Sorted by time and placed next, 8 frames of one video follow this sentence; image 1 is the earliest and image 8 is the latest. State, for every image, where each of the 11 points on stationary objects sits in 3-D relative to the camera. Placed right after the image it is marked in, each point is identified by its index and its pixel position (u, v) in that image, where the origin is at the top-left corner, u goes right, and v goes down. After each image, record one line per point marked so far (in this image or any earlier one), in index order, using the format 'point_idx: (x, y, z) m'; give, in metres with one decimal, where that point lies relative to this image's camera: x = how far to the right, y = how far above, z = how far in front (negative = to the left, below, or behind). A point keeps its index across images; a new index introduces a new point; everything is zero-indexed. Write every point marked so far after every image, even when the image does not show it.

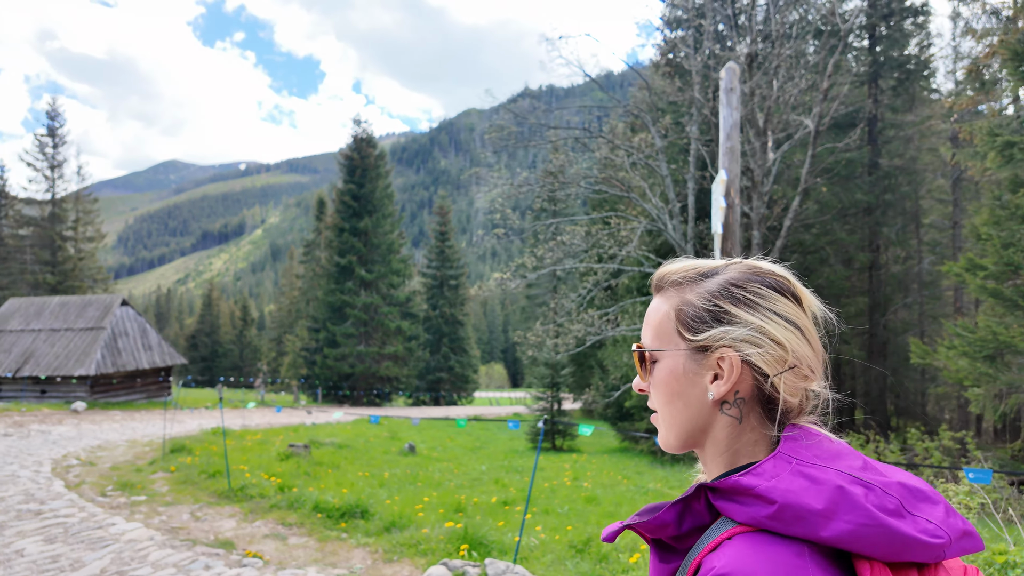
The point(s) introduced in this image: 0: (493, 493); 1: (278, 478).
0: (-0.2, -3.4, +8.9) m
1: (-2.9, -2.5, +6.9) m
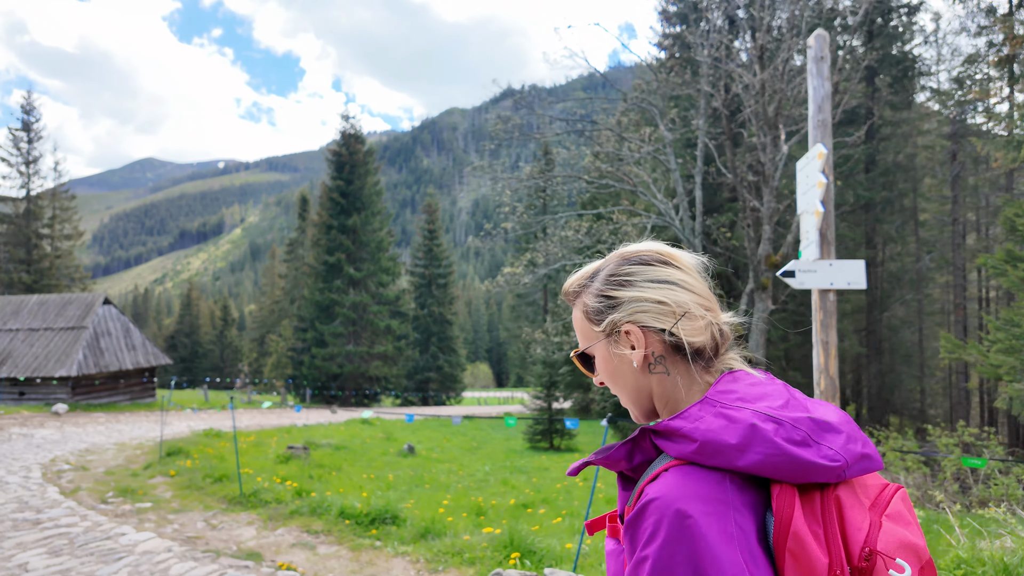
0: (0.0, -3.3, +8.6) m
1: (-2.6, -2.4, +6.6) m
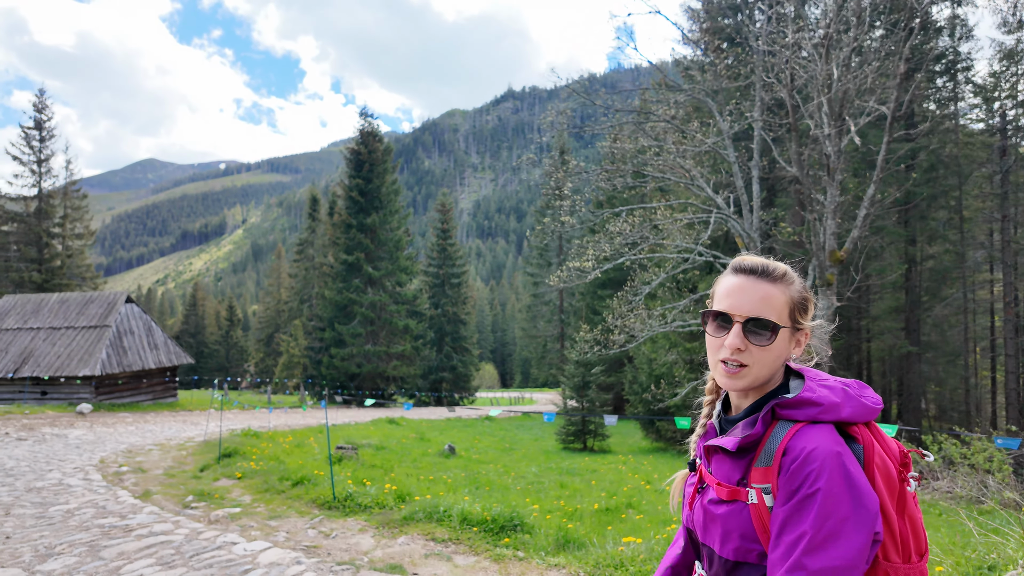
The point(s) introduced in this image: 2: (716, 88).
0: (+1.1, -3.2, +8.3) m
1: (-1.5, -2.3, +6.2) m
2: (+4.6, +4.5, +12.1) m
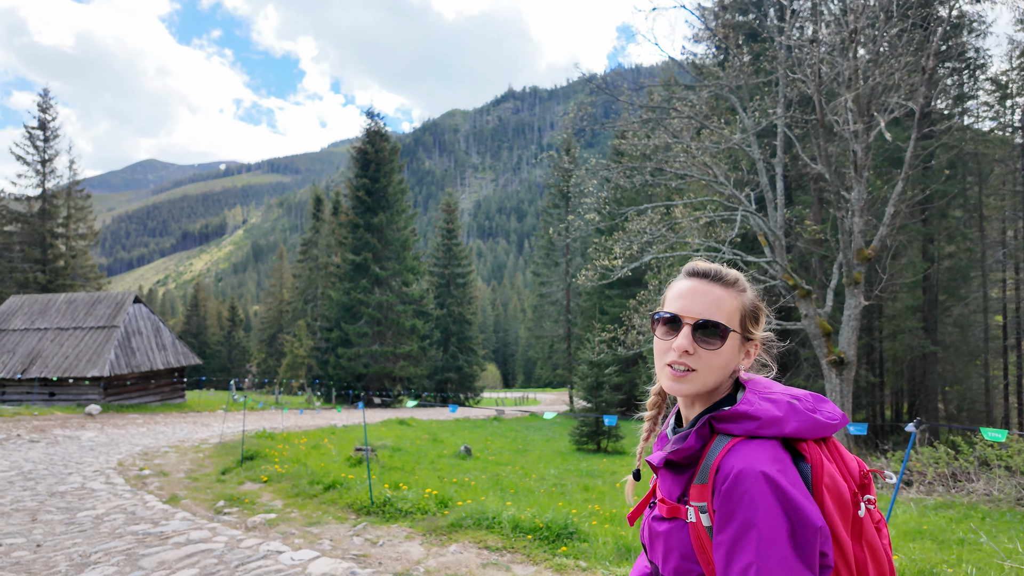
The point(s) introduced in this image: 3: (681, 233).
0: (+1.6, -3.2, +8.1) m
1: (-1.1, -2.3, +6.0) m
2: (+5.0, +4.5, +11.9) m
3: (+3.8, +1.3, +12.3) m
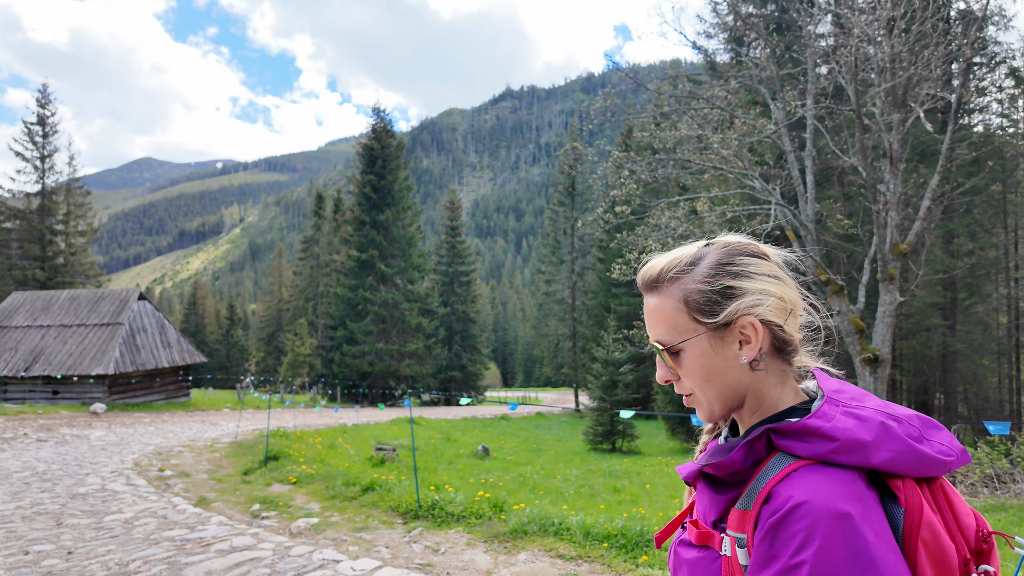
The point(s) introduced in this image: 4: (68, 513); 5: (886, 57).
0: (+2.1, -3.1, +7.8) m
1: (-0.6, -2.2, +5.7) m
2: (+5.5, +4.6, +11.7) m
3: (+4.3, +1.3, +12.0) m
4: (-4.4, -2.2, +5.4) m
5: (+7.0, +4.3, +10.1) m
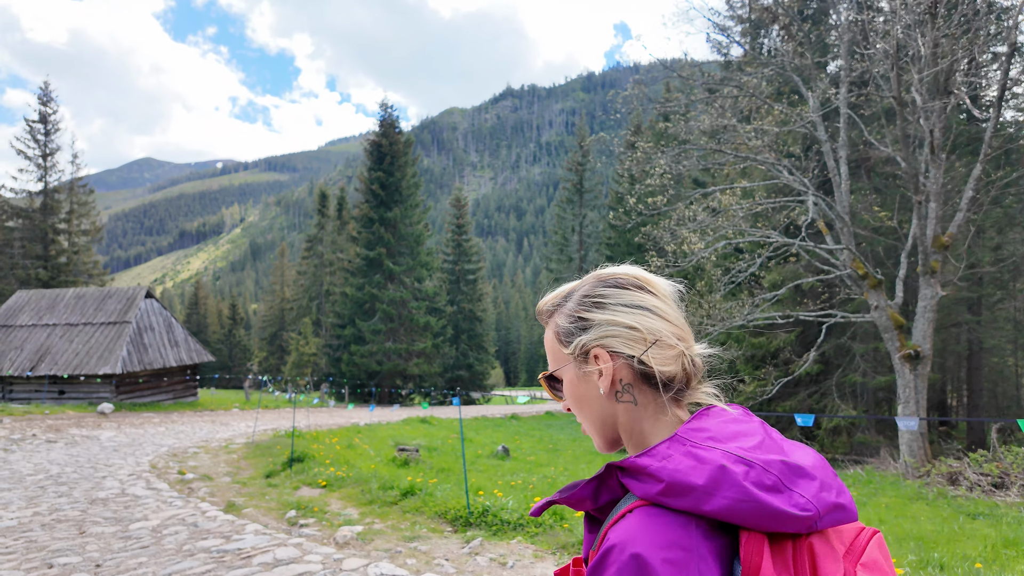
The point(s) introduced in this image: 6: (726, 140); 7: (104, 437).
0: (+2.6, -3.0, +7.4) m
1: (-0.1, -2.1, +5.4) m
2: (+6.0, +4.7, +11.3) m
3: (+4.8, +1.5, +11.6) m
4: (-3.9, -2.2, +5.0) m
5: (+7.4, +4.4, +9.7) m
6: (+4.8, +3.3, +12.2) m
7: (-9.3, -3.4, +12.3) m
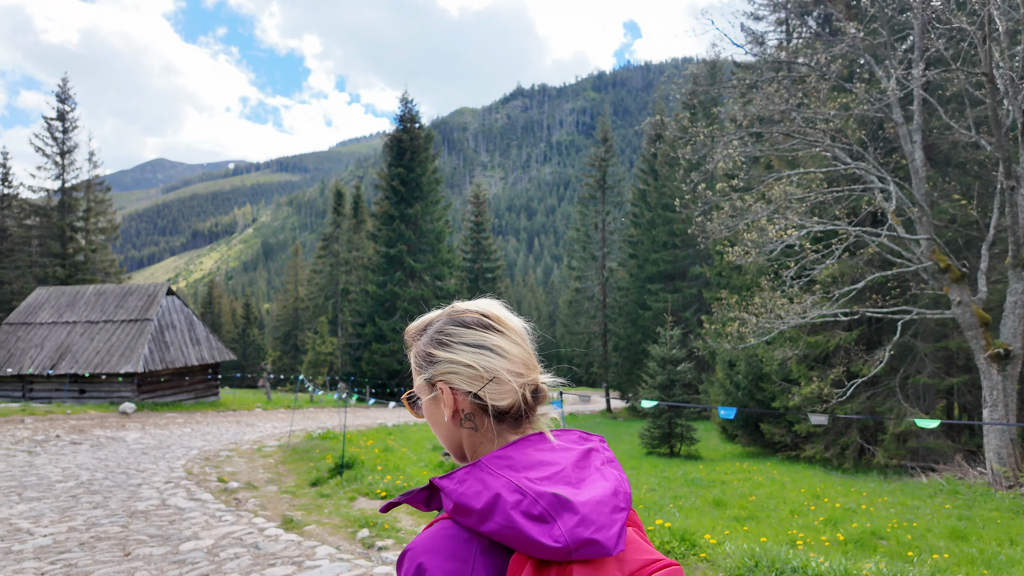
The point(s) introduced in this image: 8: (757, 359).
0: (+3.4, -2.9, +6.7) m
1: (+0.8, -2.0, +4.7) m
2: (+6.9, +4.8, +10.5) m
3: (+5.8, +1.6, +10.9) m
4: (-3.1, -2.0, +4.4) m
5: (+8.4, +4.5, +8.9) m
6: (+5.7, +3.5, +11.4) m
7: (-8.3, -3.3, +11.8) m
8: (+6.6, -1.9, +14.5) m
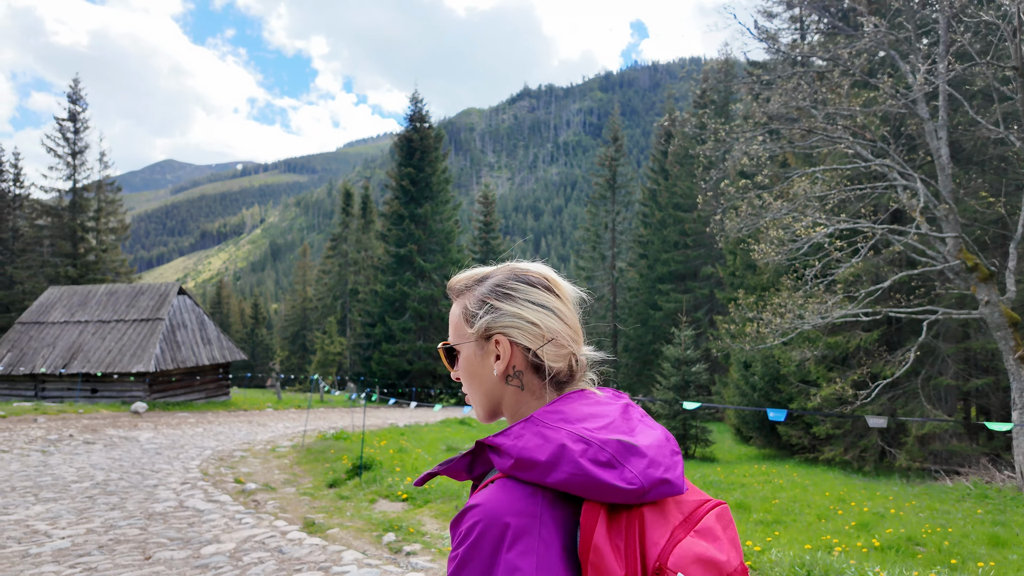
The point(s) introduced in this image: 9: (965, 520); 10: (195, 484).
0: (+3.7, -2.9, +6.5) m
1: (+1.0, -2.0, +4.6) m
2: (+7.2, +4.8, +10.3) m
3: (+6.1, +1.6, +10.7) m
4: (-2.9, -2.0, +4.3) m
5: (+8.6, +4.5, +8.7) m
6: (+6.1, +3.5, +11.2) m
7: (-8.0, -3.2, +11.7) m
8: (+6.9, -1.9, +14.3) m
9: (+5.9, -3.0, +7.0) m
10: (-3.9, -2.4, +6.6) m
